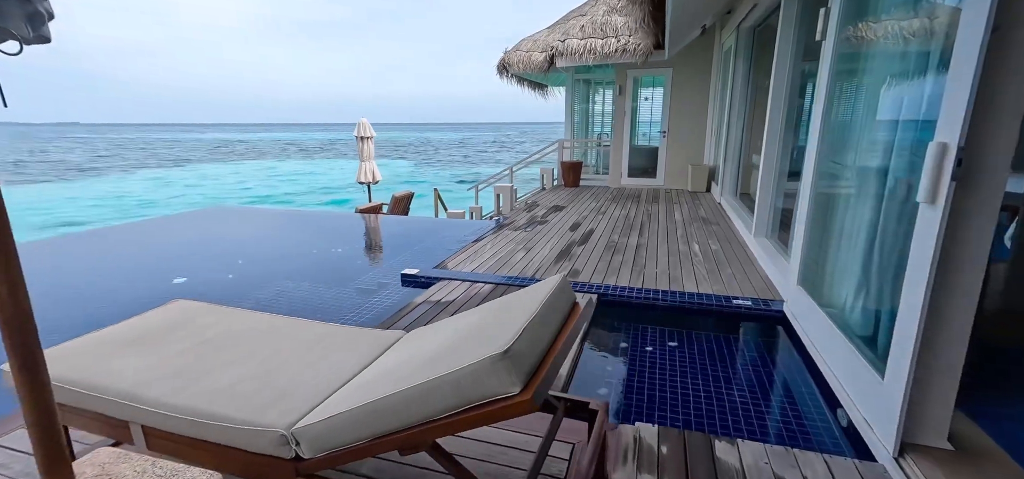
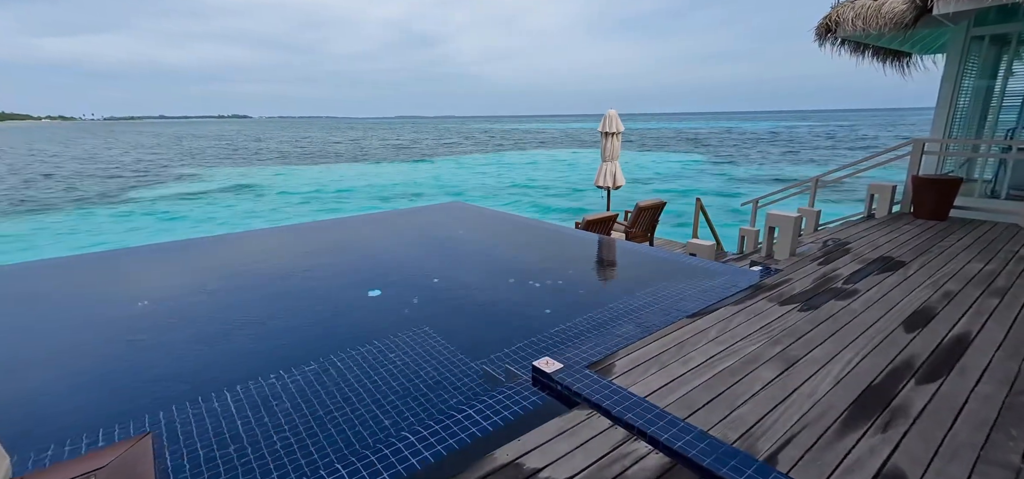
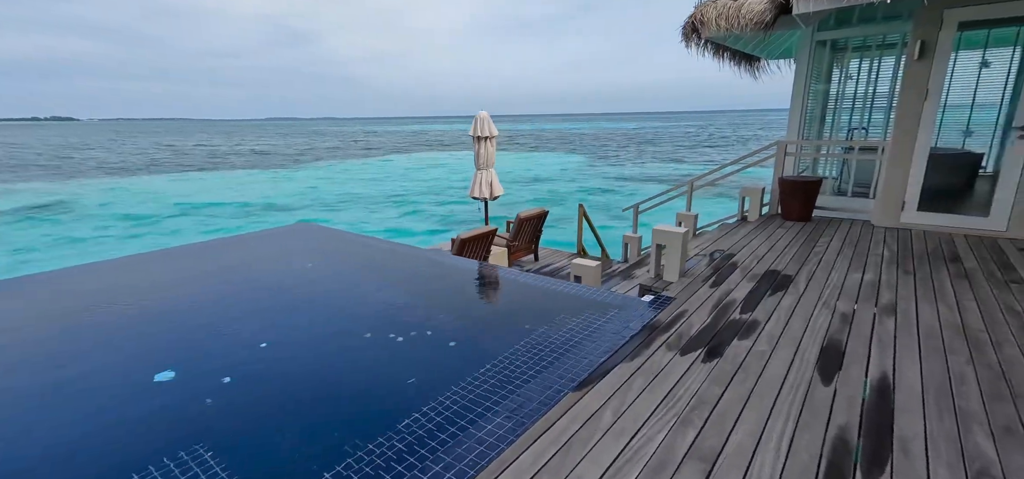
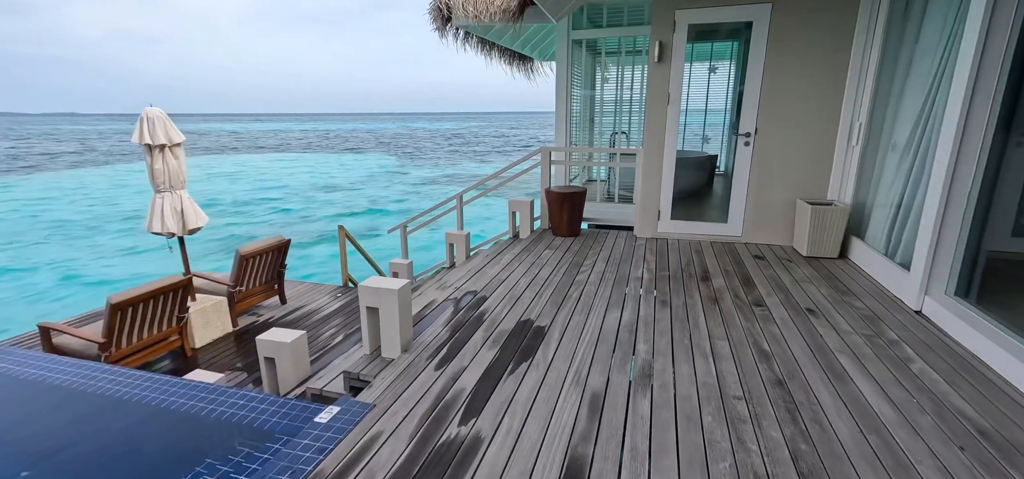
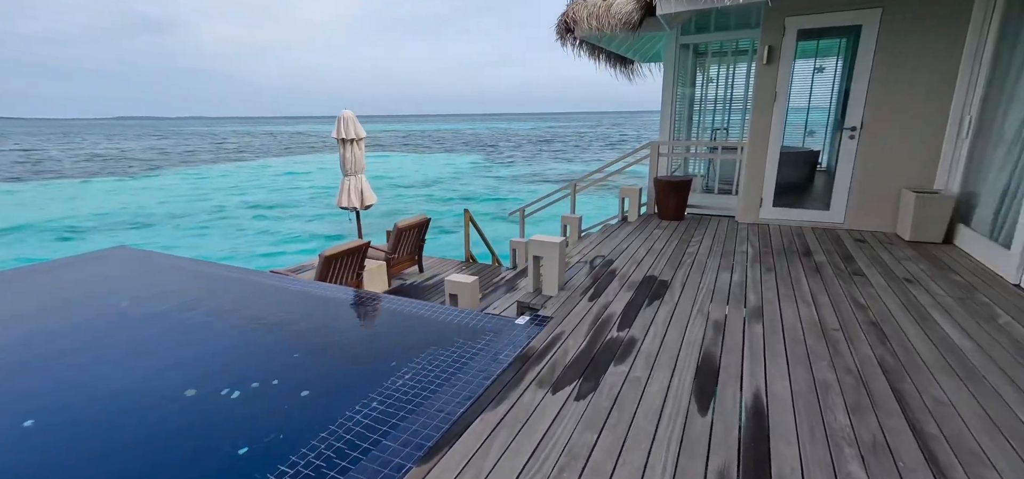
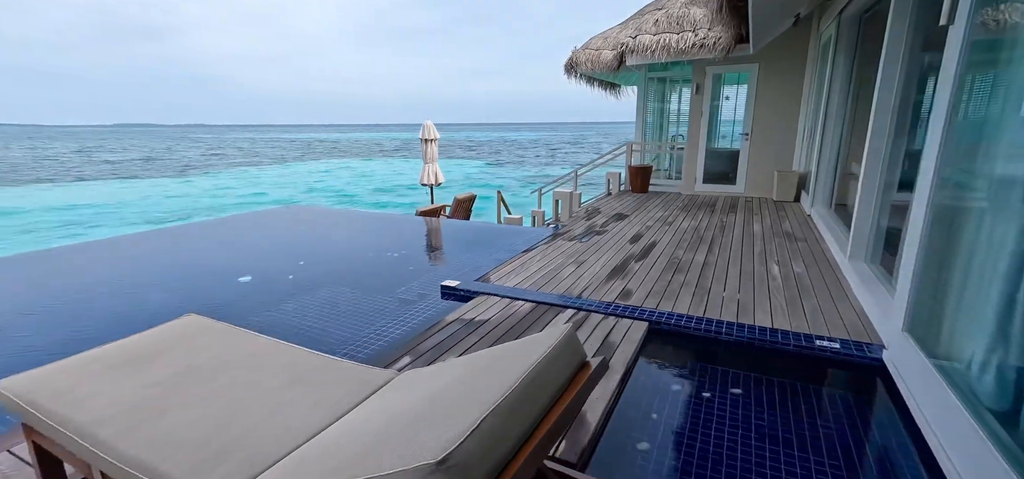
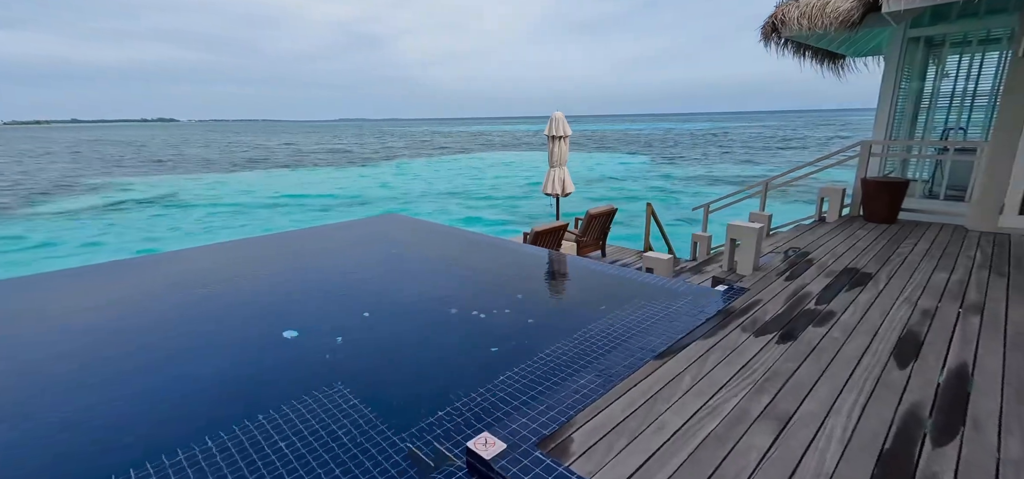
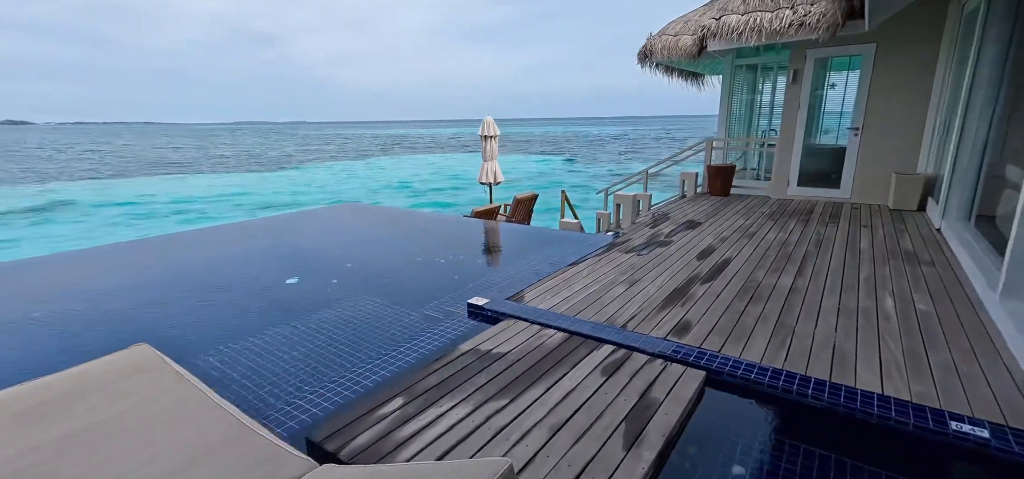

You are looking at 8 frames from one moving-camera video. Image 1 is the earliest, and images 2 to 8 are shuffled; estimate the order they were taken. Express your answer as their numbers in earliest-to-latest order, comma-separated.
6, 8, 2, 7, 3, 5, 4
